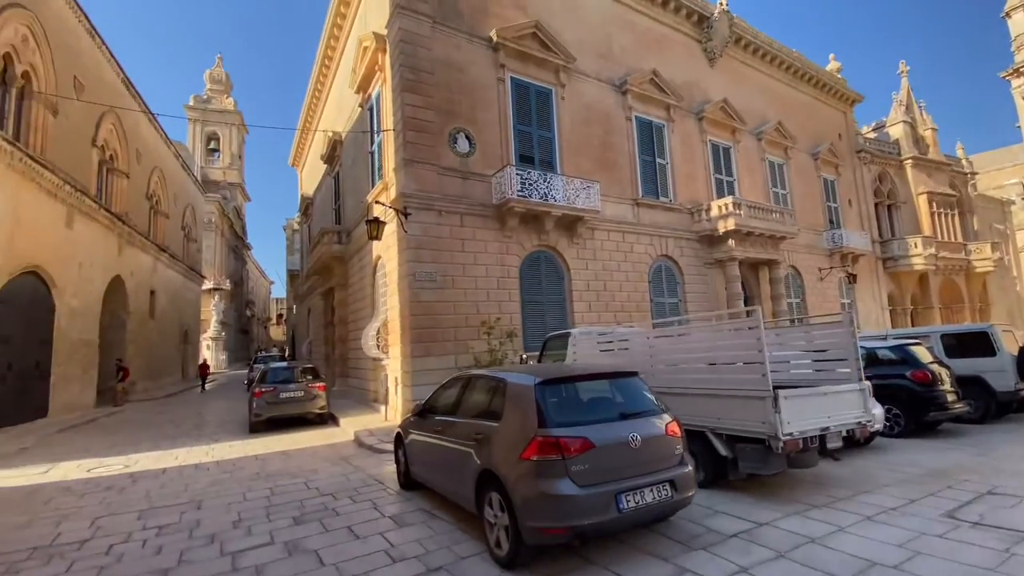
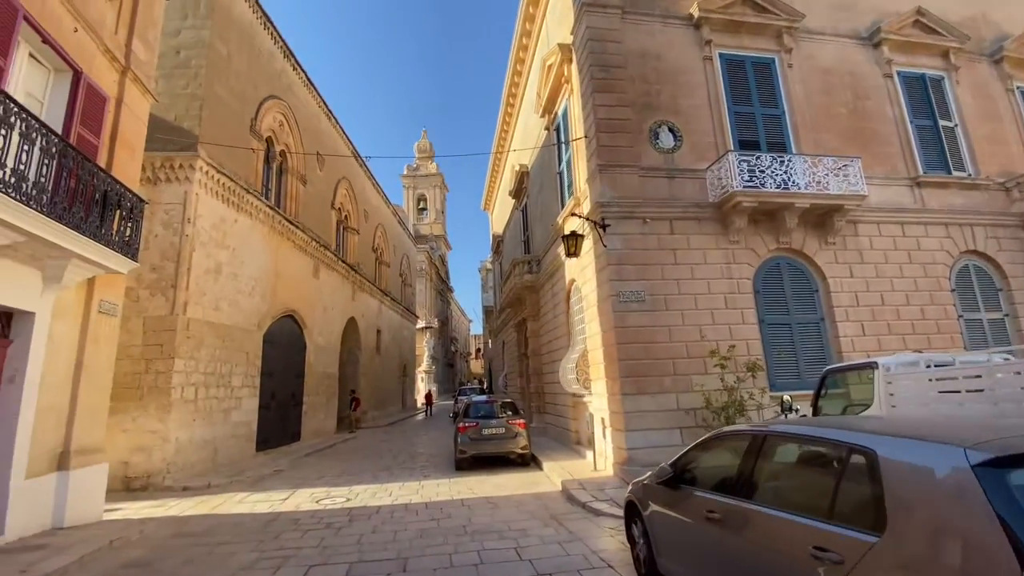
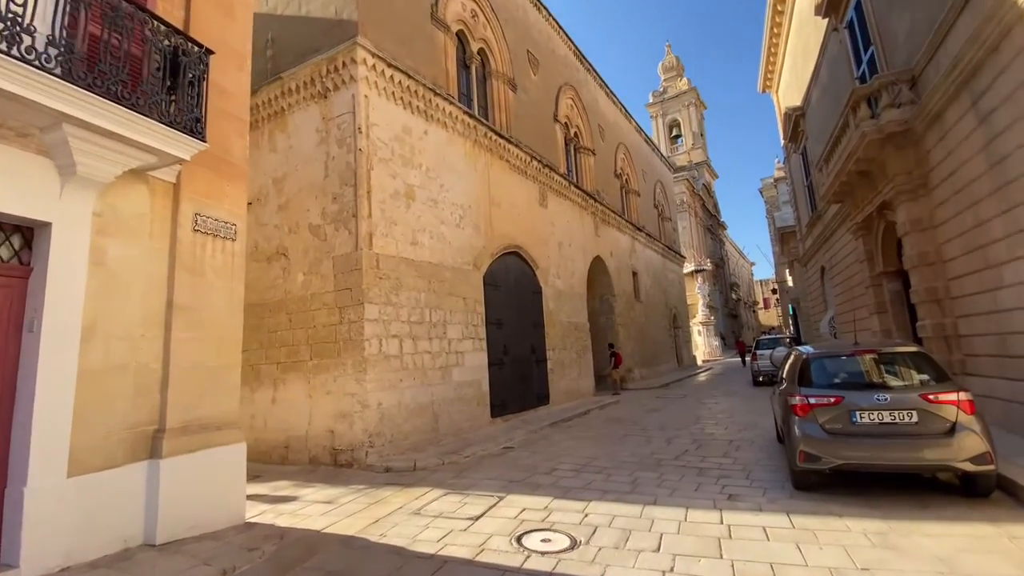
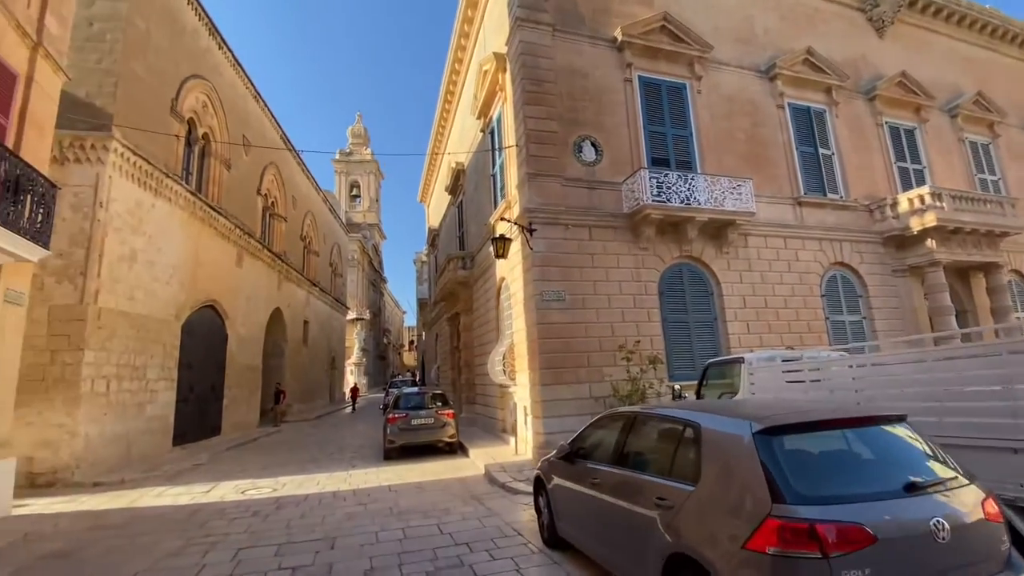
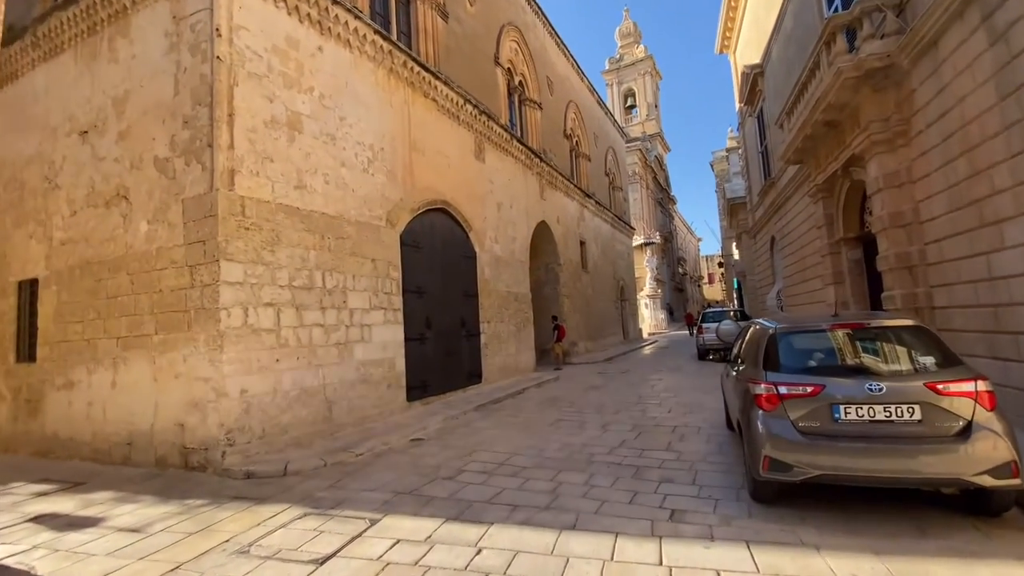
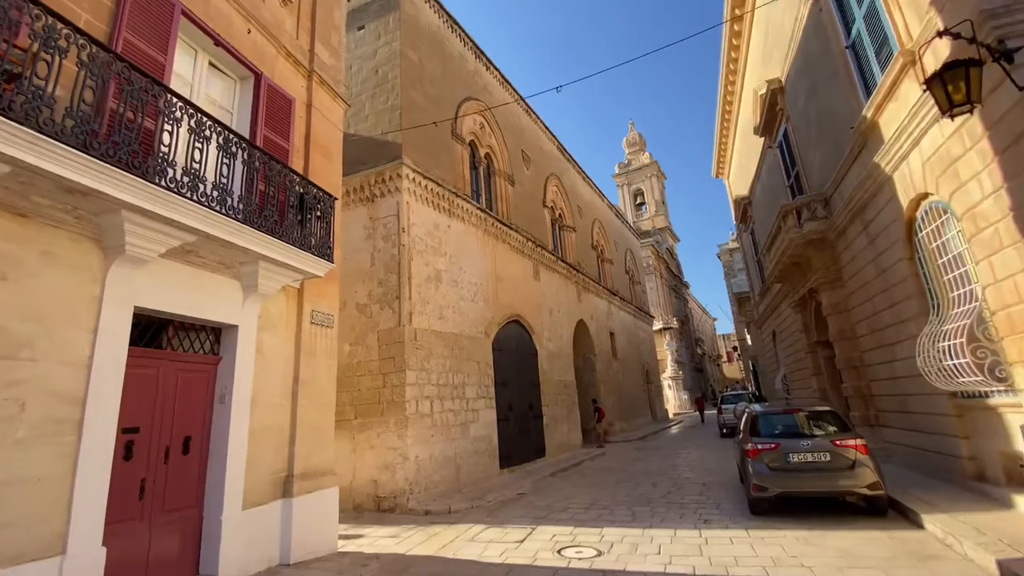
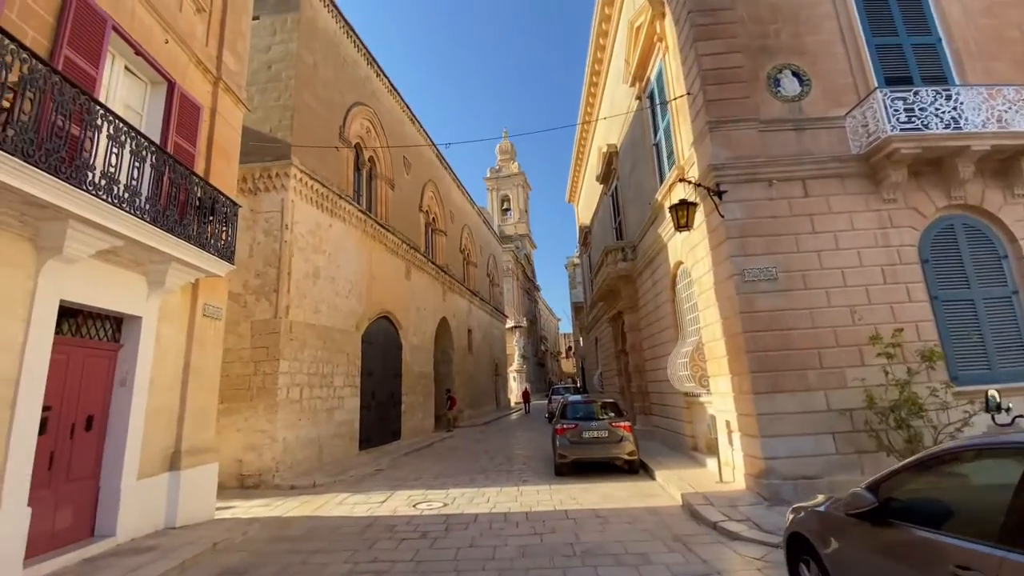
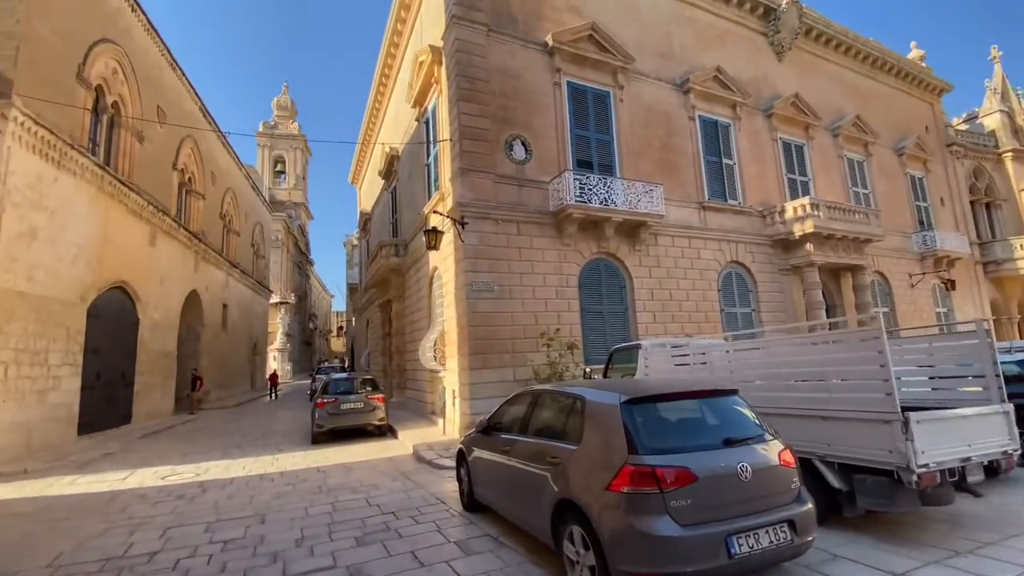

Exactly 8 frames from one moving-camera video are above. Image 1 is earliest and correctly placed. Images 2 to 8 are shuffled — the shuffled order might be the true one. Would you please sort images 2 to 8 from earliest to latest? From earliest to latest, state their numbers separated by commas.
8, 4, 2, 7, 6, 3, 5
